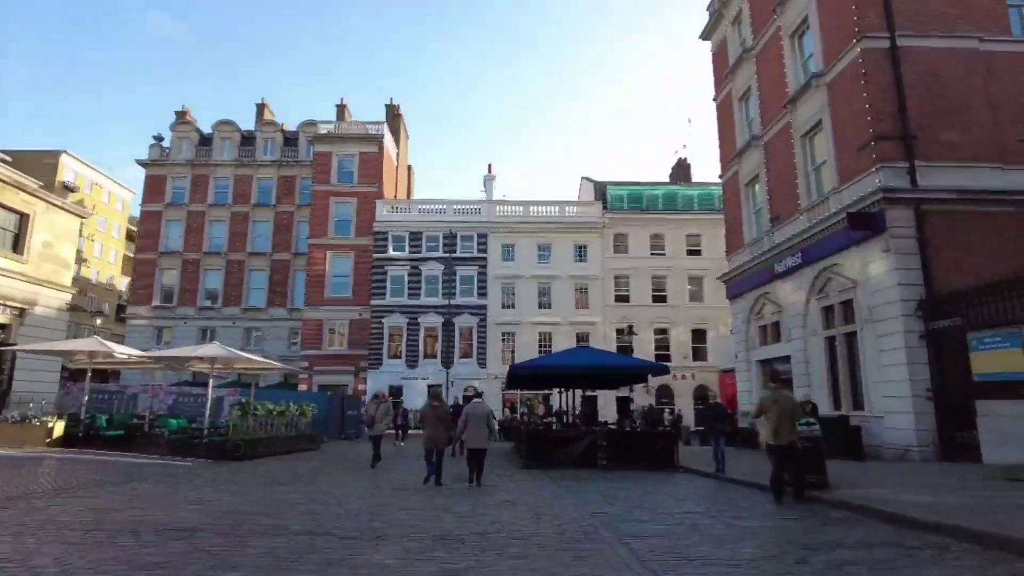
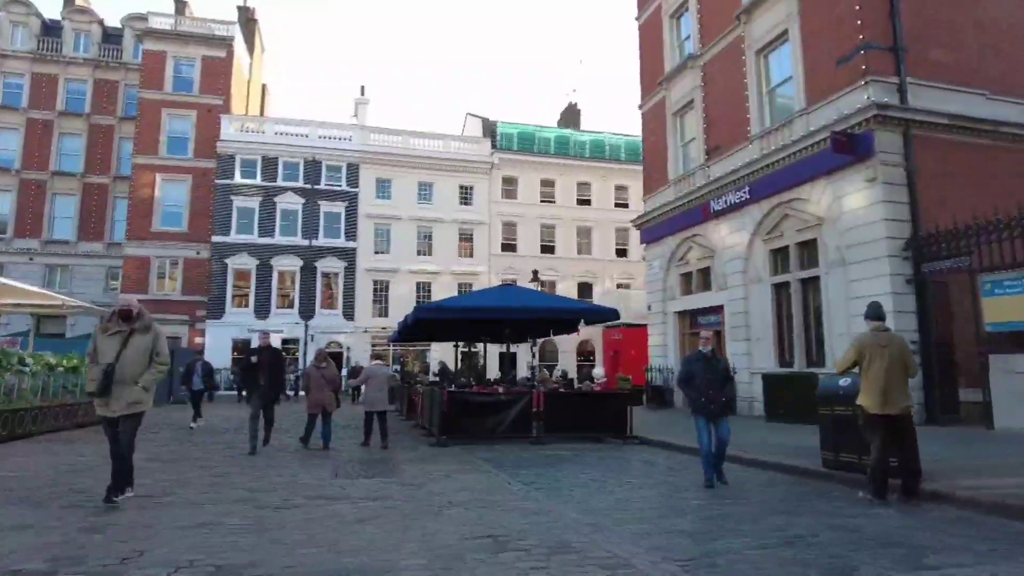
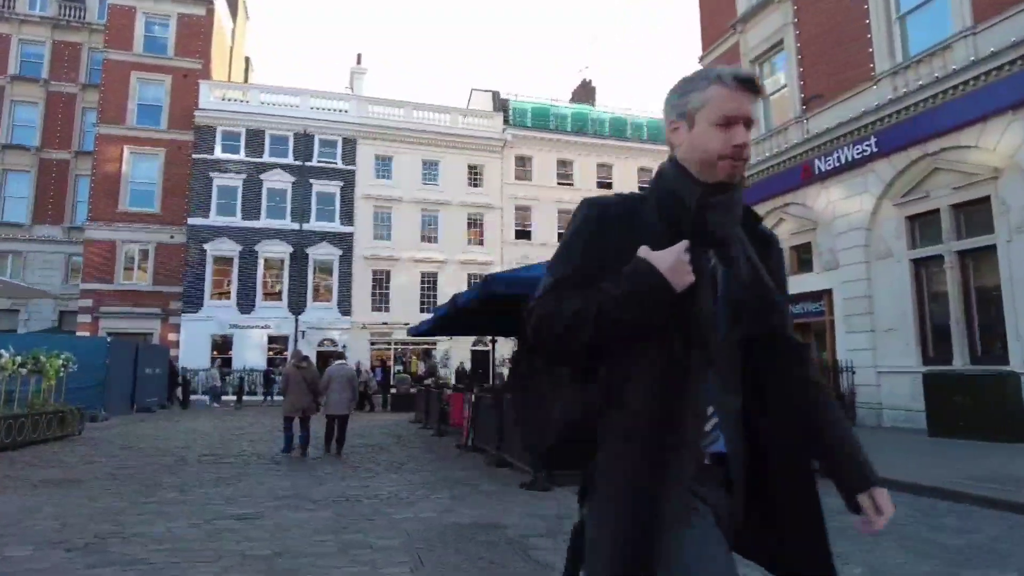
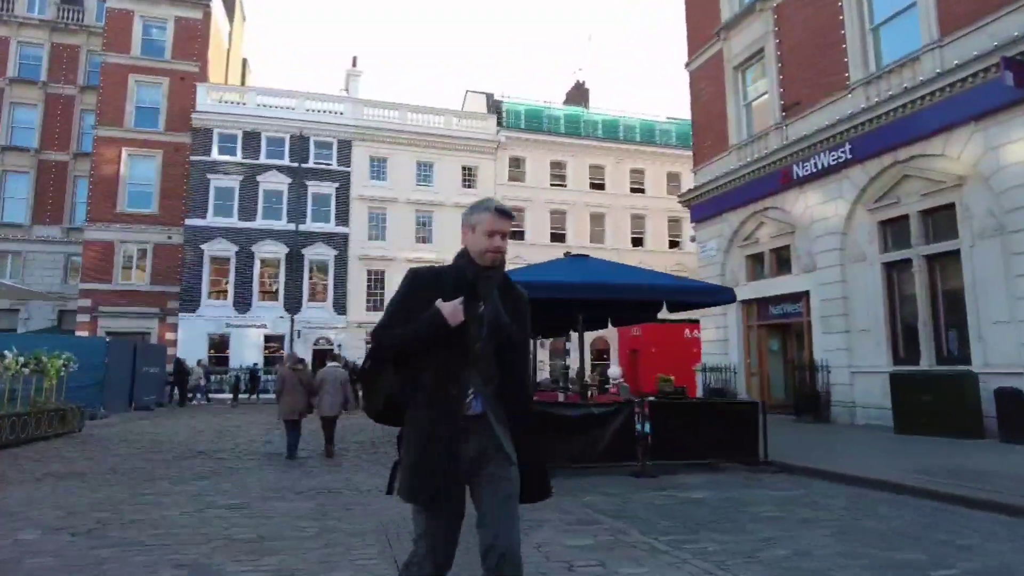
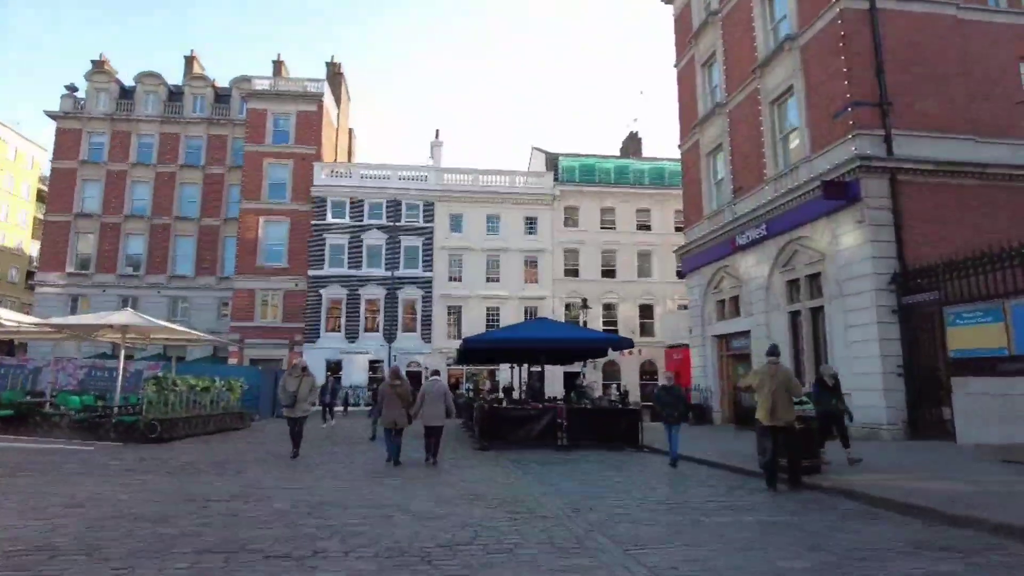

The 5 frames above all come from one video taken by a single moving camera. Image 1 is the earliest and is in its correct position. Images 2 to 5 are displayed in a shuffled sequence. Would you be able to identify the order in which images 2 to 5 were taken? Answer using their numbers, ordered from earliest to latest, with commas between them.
5, 2, 4, 3
